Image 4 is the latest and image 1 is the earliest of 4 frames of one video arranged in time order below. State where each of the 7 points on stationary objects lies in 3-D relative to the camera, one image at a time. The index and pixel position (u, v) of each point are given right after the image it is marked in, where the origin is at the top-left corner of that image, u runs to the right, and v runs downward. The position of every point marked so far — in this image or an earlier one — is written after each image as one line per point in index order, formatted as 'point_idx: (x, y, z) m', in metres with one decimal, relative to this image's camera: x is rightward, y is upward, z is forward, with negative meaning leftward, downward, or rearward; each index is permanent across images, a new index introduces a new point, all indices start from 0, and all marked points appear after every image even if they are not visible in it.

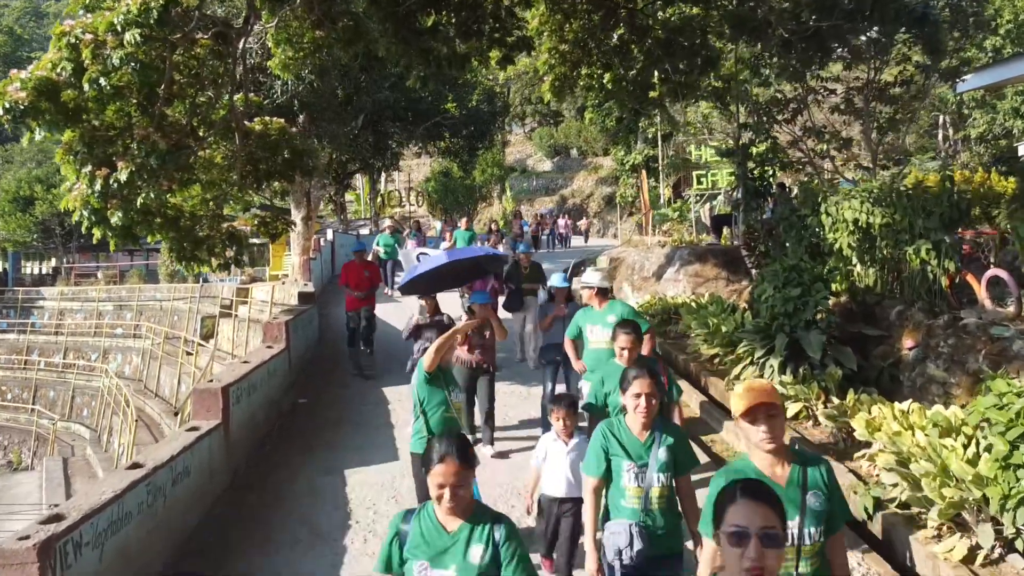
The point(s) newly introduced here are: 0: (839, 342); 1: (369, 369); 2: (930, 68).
0: (+3.4, -0.6, +8.3) m
1: (-1.8, -1.0, +10.1) m
2: (+6.0, +3.2, +11.6) m
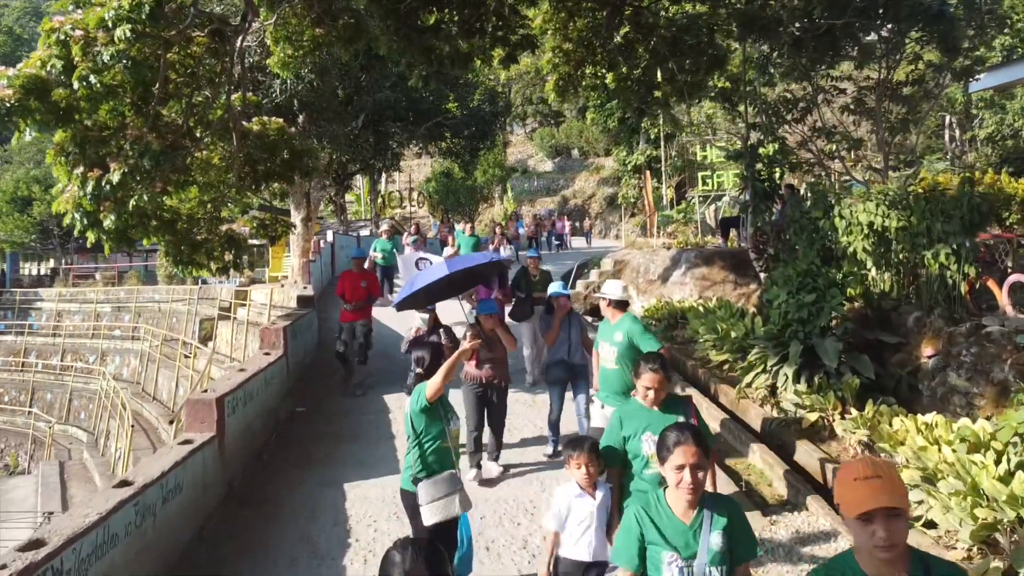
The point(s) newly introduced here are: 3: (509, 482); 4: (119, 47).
0: (+3.5, -0.6, +8.1) m
1: (-1.7, -1.1, +9.8) m
2: (+6.1, +3.1, +11.3) m
3: (0.0, -1.6, +6.7) m
4: (-3.8, +2.3, +7.6) m
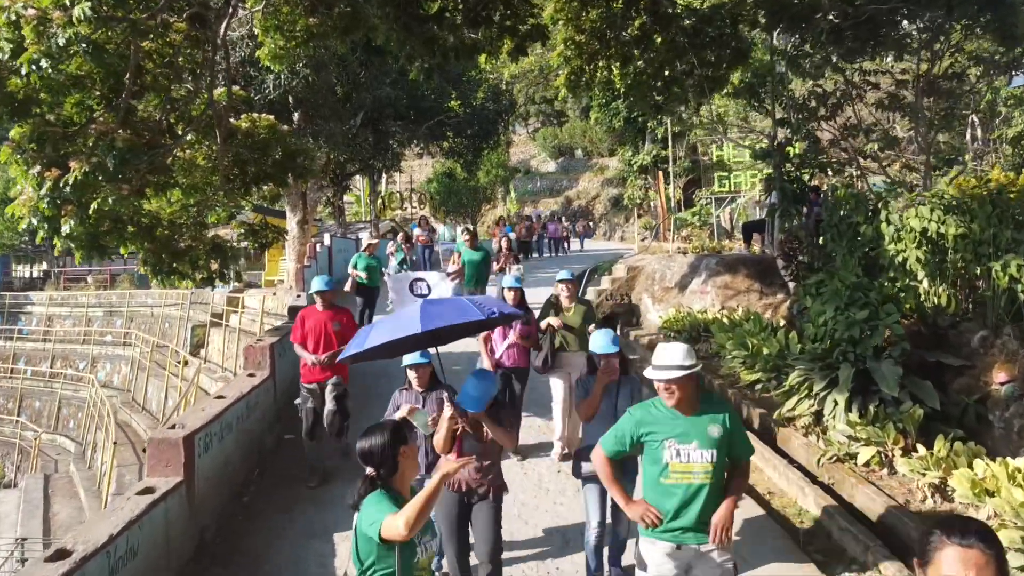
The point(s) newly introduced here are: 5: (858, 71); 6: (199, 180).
0: (+3.6, -0.8, +7.2) m
1: (-1.6, -1.2, +8.9) m
2: (+6.2, +3.0, +10.4) m
3: (+0.1, -1.8, +5.8) m
4: (-3.6, +2.2, +6.7) m
5: (+4.9, +3.1, +11.4) m
6: (-3.6, +1.3, +9.2) m
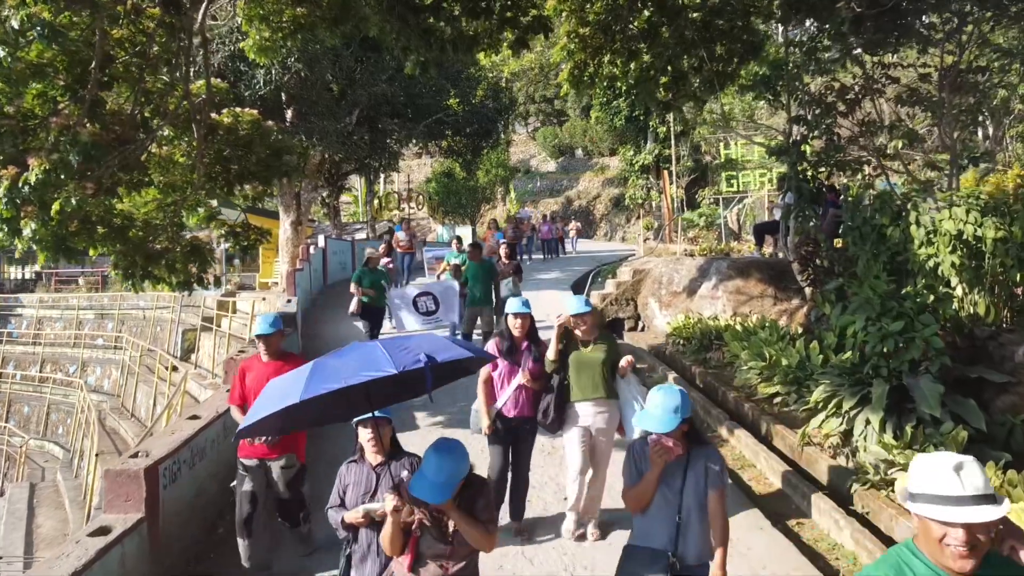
0: (+3.6, -0.8, +6.6) m
1: (-1.6, -1.3, +8.3) m
2: (+6.2, +2.9, +9.8) m
3: (+0.1, -1.9, +5.2) m
4: (-3.6, +2.1, +6.1) m
5: (+5.0, +3.0, +10.8) m
6: (-3.6, +1.2, +8.6) m
